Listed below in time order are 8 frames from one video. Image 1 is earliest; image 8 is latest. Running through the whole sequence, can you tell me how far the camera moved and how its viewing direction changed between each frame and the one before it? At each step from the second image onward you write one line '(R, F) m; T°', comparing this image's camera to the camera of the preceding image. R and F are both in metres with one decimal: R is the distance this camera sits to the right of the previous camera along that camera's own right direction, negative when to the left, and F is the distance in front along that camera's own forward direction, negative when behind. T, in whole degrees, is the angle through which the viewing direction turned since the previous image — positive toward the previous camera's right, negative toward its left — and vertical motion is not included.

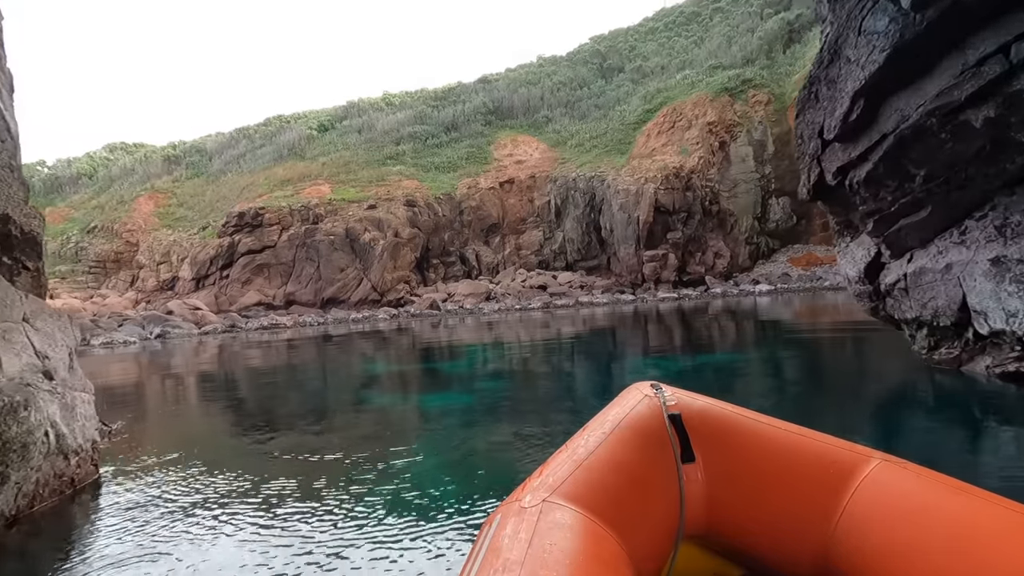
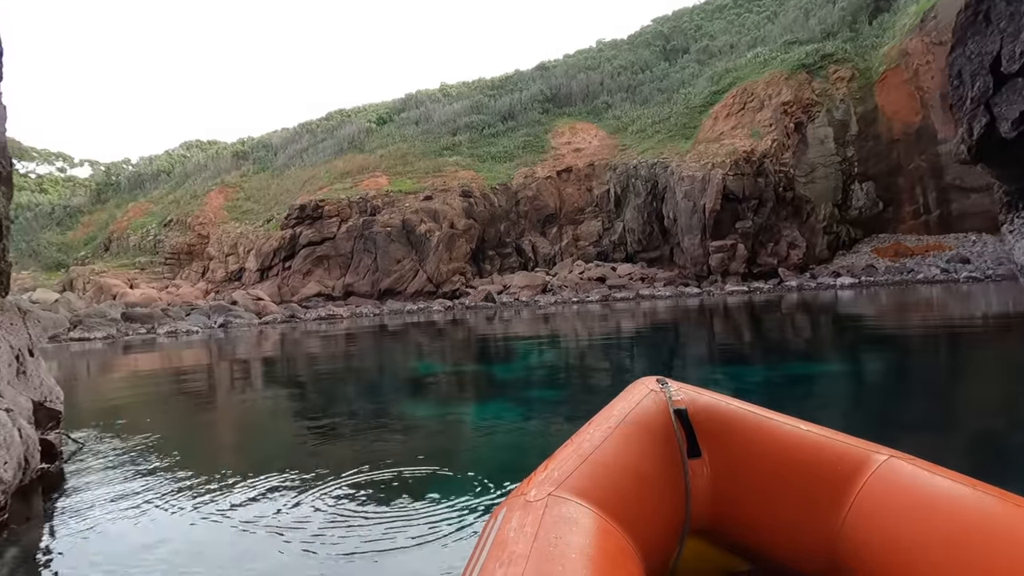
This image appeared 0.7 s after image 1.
(0.0, +0.6) m; -6°
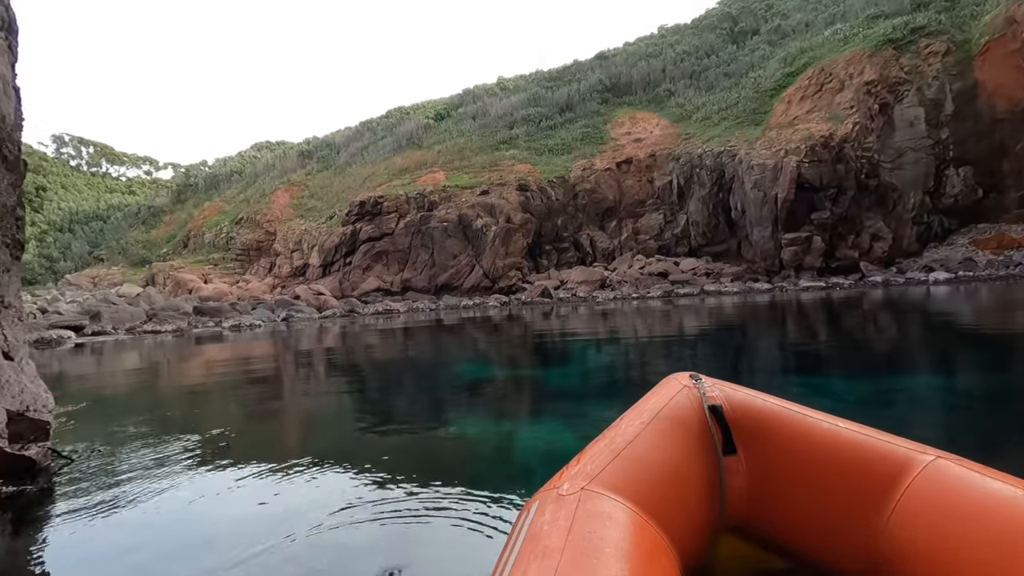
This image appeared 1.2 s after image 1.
(0.0, +0.4) m; -6°
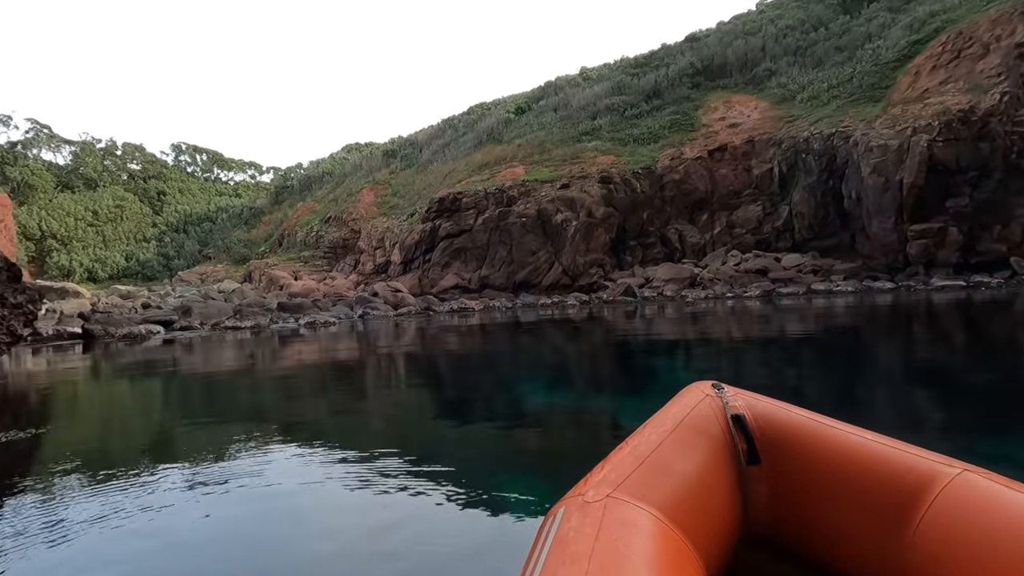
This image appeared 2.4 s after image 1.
(+0.1, +0.9) m; -9°
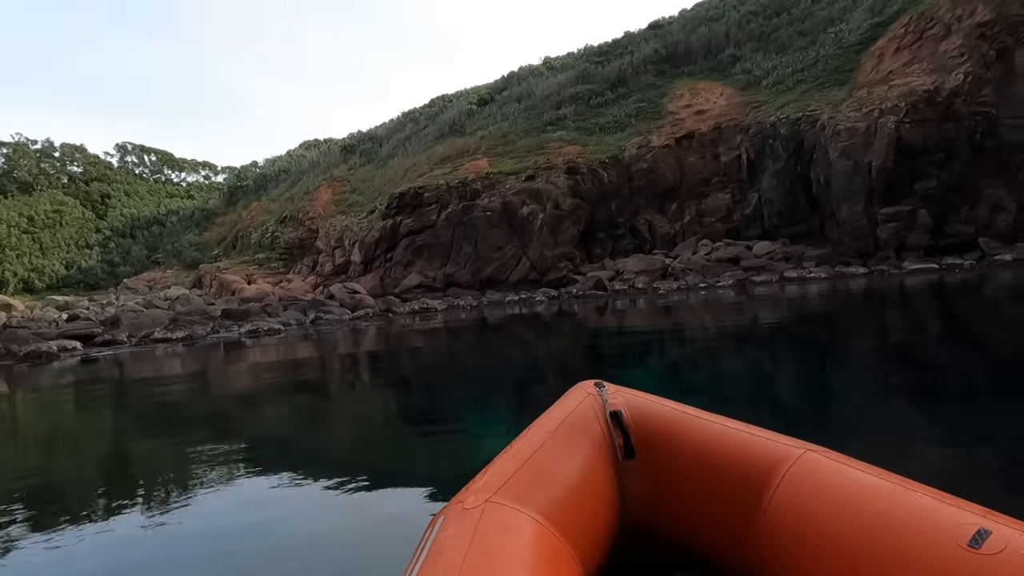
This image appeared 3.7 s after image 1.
(+0.2, +0.9) m; +3°
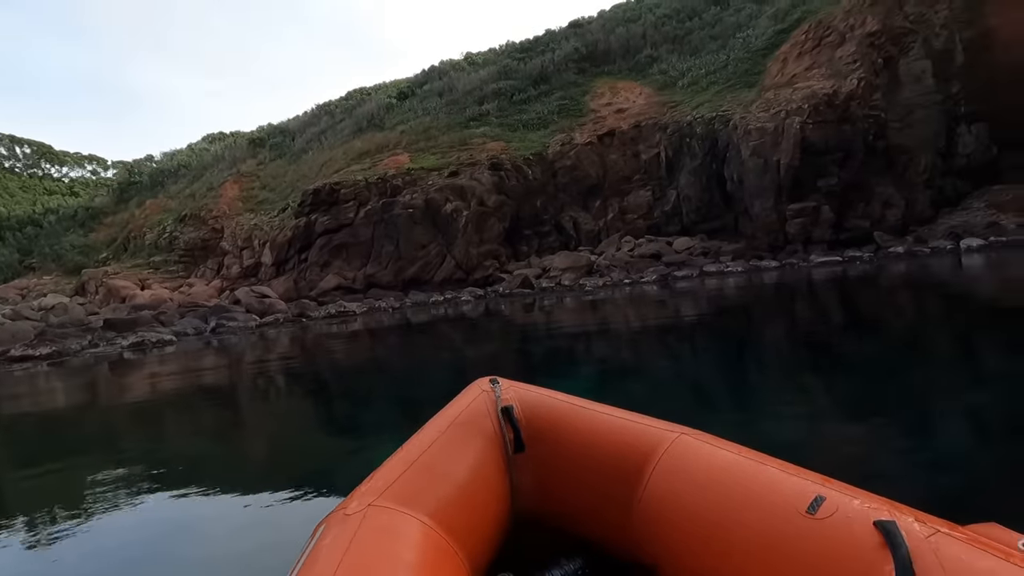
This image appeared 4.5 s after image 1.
(+0.1, +0.5) m; +8°
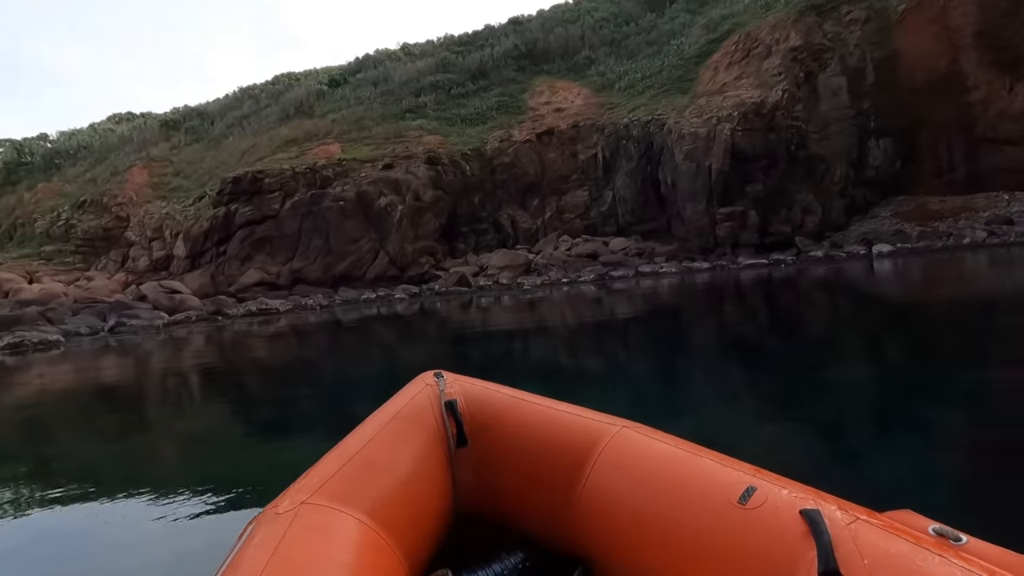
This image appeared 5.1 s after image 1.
(-0.1, +0.4) m; +7°
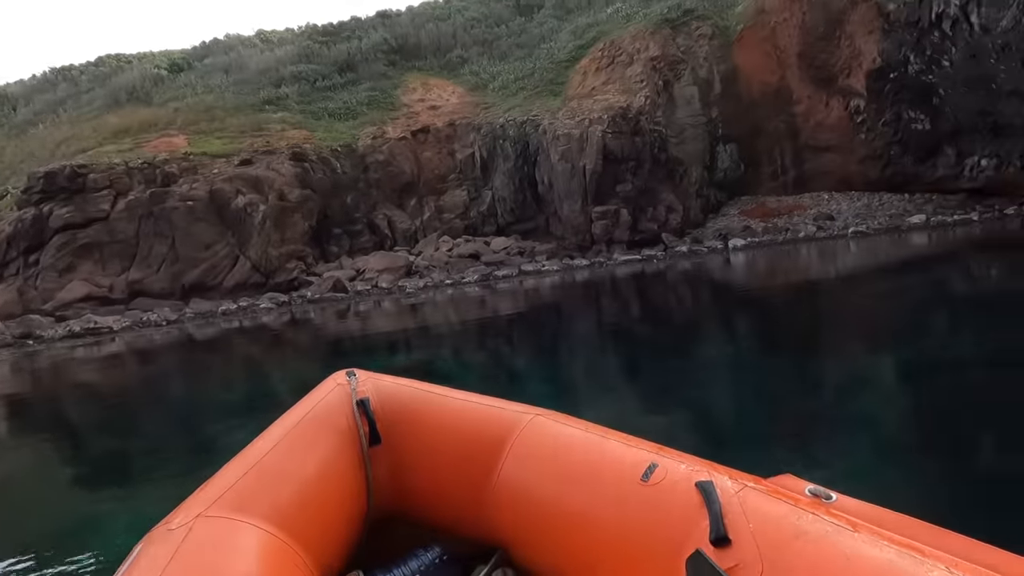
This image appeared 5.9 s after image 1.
(-0.1, +0.5) m; +13°
